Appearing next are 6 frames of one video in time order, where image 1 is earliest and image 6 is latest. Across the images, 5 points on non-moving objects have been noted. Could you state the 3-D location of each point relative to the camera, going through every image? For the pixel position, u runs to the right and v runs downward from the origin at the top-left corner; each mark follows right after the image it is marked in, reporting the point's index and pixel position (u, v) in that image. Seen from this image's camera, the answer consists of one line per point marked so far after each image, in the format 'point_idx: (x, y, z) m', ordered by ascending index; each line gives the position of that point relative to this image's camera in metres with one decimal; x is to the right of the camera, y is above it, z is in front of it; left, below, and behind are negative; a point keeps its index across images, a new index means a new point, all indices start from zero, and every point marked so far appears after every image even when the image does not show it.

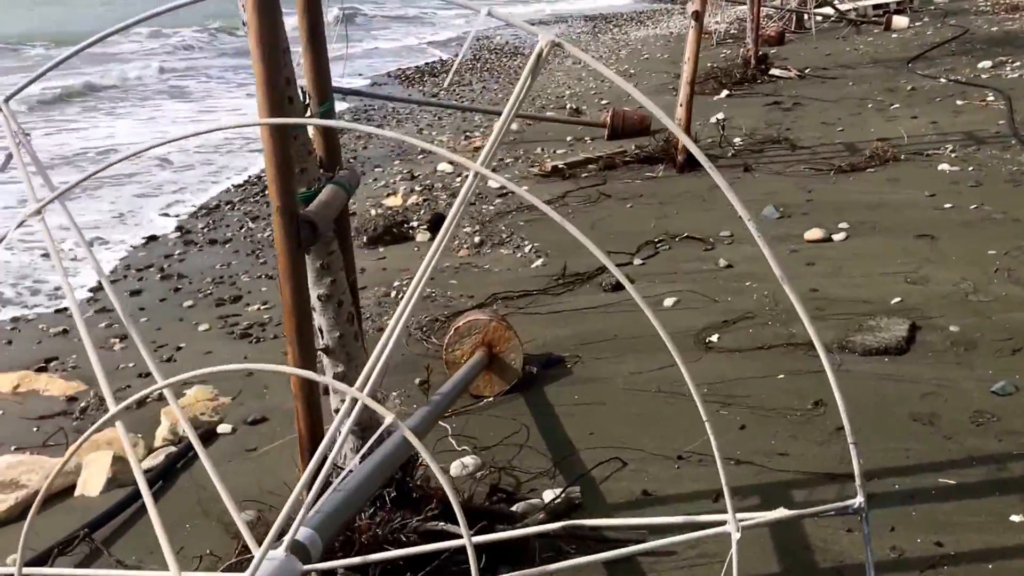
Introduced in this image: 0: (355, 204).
0: (-1.0, +0.5, +7.2) m
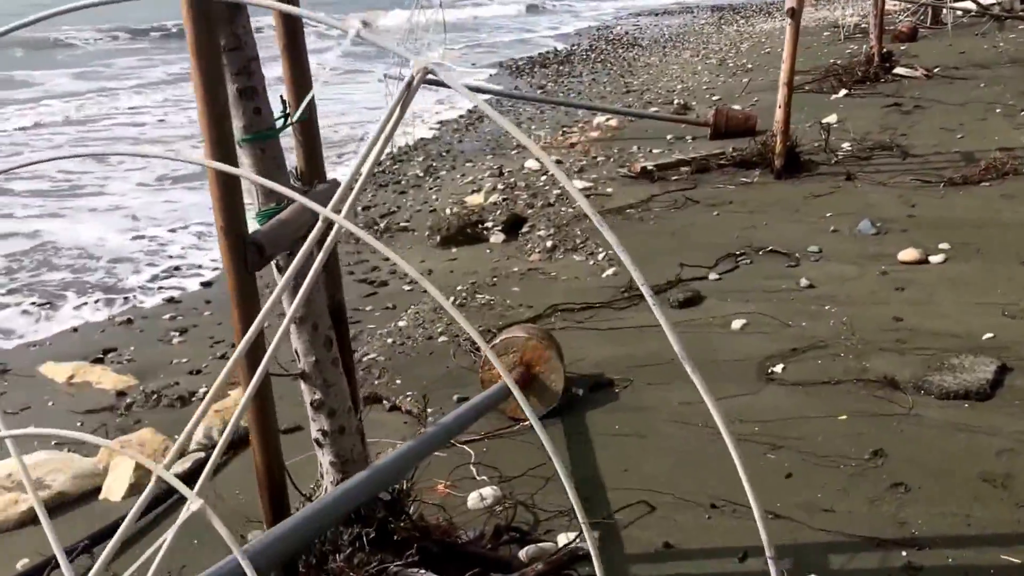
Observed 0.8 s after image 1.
0: (-0.4, +0.5, +7.0) m
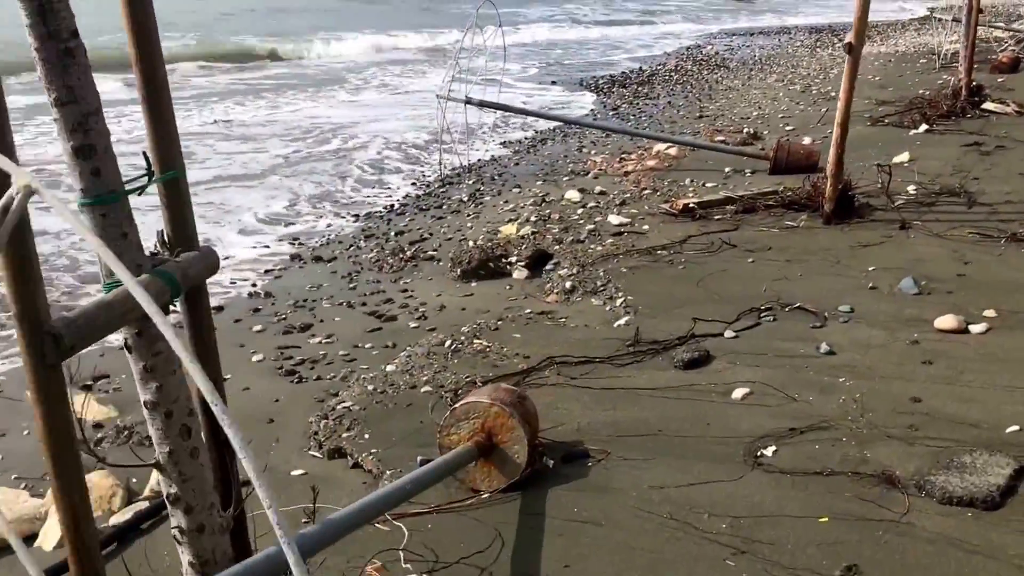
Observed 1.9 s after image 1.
0: (-0.2, +0.3, +6.7) m
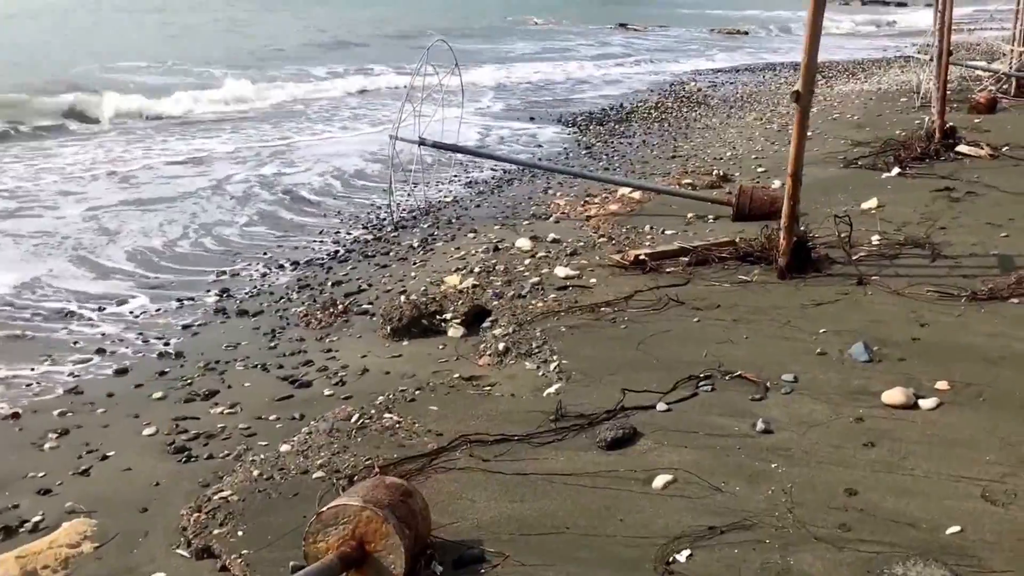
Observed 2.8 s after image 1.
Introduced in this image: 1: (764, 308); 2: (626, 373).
0: (-0.6, 0.0, +6.4) m
1: (+1.1, -0.1, +5.2) m
2: (+0.4, -0.3, +4.6) m
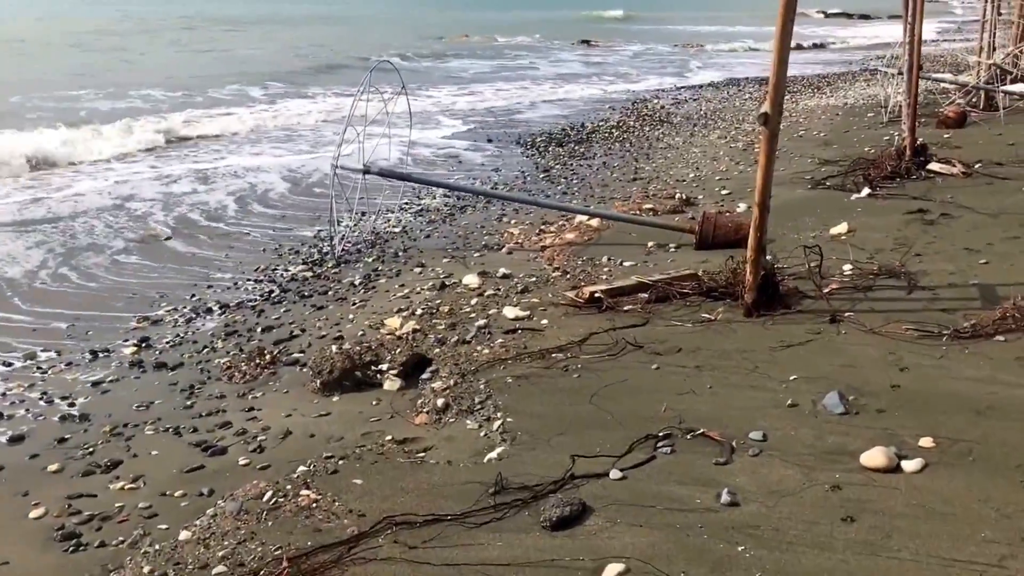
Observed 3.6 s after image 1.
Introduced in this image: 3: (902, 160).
0: (-0.8, -0.2, +5.9) m
1: (+0.9, -0.3, +4.7) m
2: (+0.2, -0.5, +4.1) m
3: (+3.0, +1.0, +9.1) m
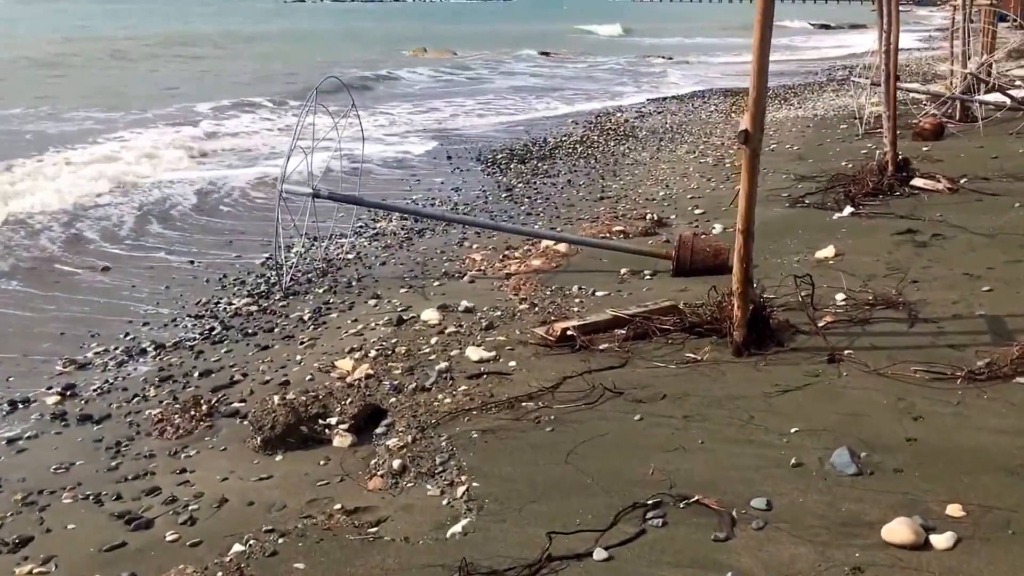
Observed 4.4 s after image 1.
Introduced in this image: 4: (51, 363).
0: (-1.0, -0.4, +5.3) m
1: (+0.7, -0.4, +4.2) m
2: (+0.1, -0.6, +3.6) m
3: (+2.7, +0.8, +8.7) m
4: (-2.2, -0.4, +5.7) m
